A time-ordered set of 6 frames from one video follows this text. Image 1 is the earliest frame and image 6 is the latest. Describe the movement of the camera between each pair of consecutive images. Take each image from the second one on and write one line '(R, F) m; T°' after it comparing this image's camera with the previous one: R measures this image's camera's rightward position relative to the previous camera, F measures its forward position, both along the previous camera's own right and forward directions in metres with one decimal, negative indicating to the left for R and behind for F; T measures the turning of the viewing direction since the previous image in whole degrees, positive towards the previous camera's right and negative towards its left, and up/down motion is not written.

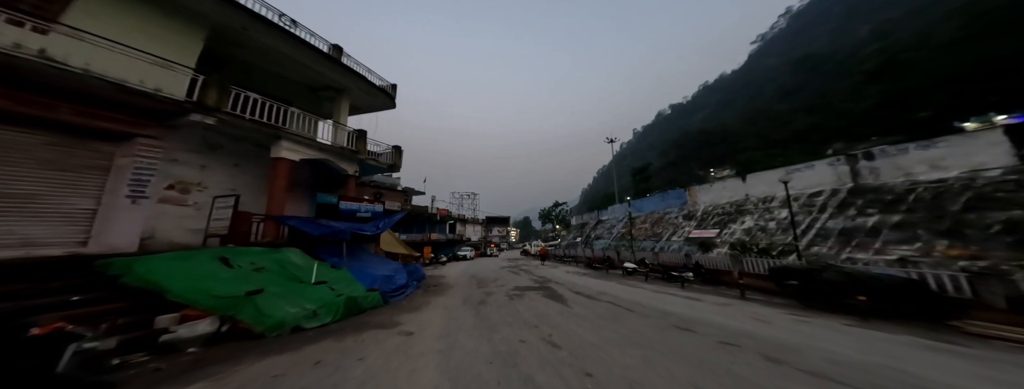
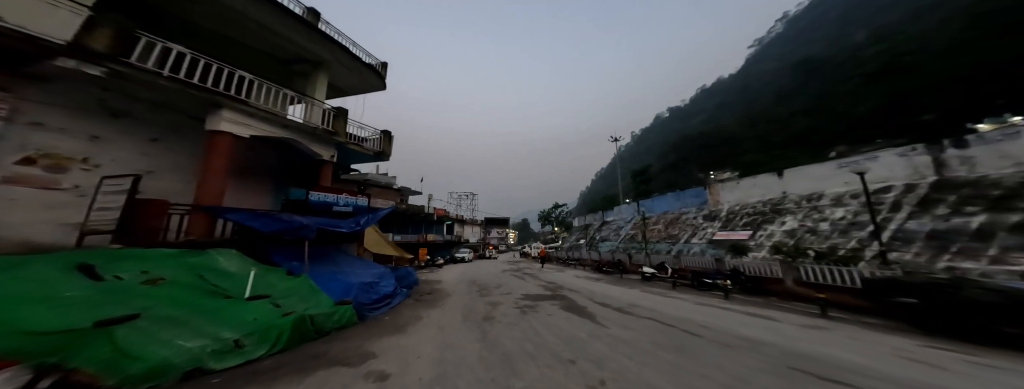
(-0.4, +1.7) m; 0°
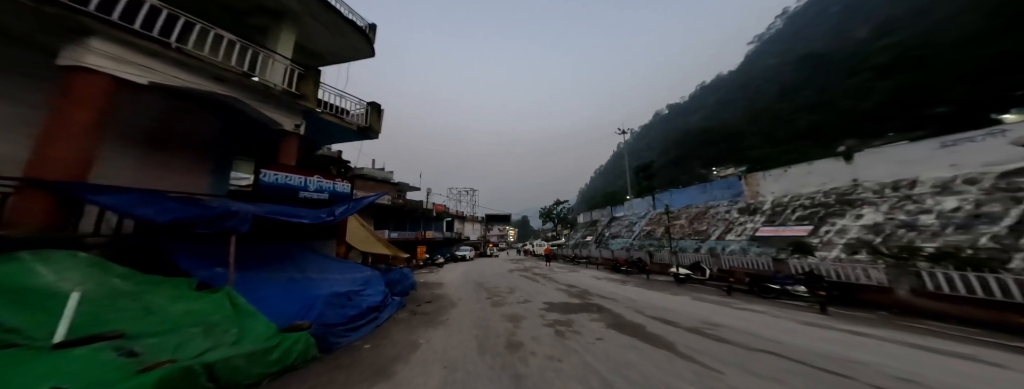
(-0.7, +2.0) m; 0°
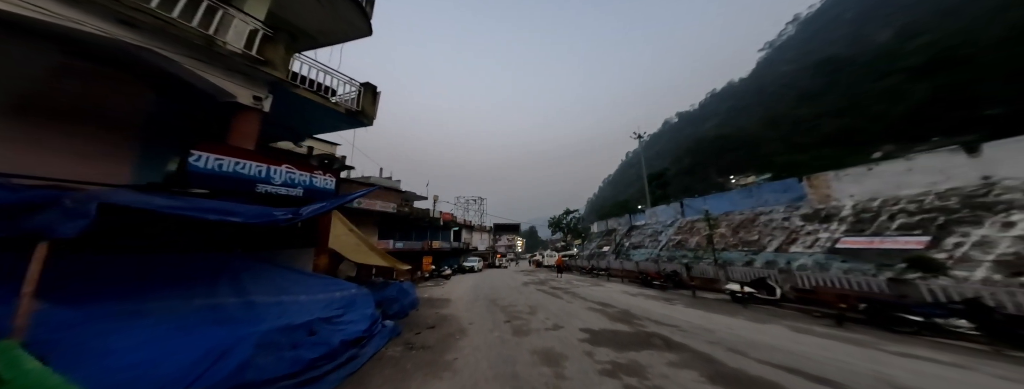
(-0.6, +1.9) m; -2°
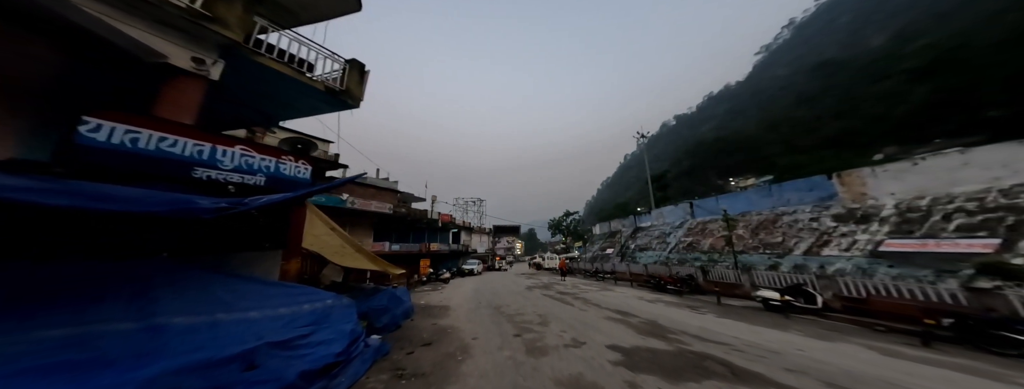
(-0.4, +1.2) m; 0°
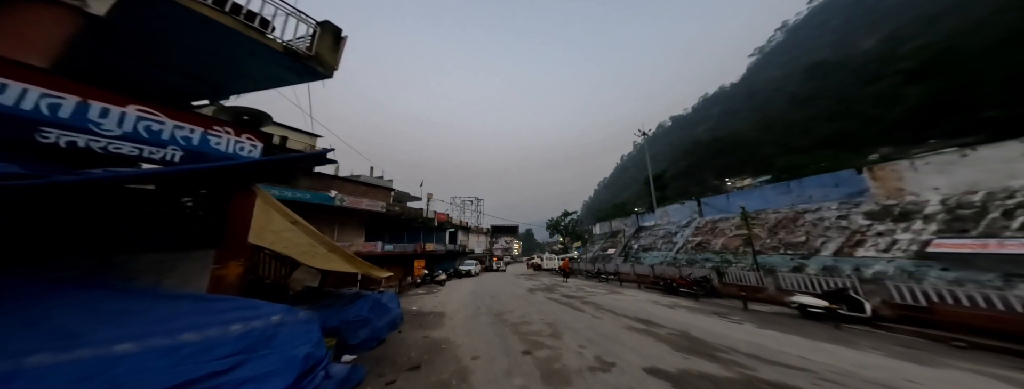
(-0.3, +1.2) m; +1°
